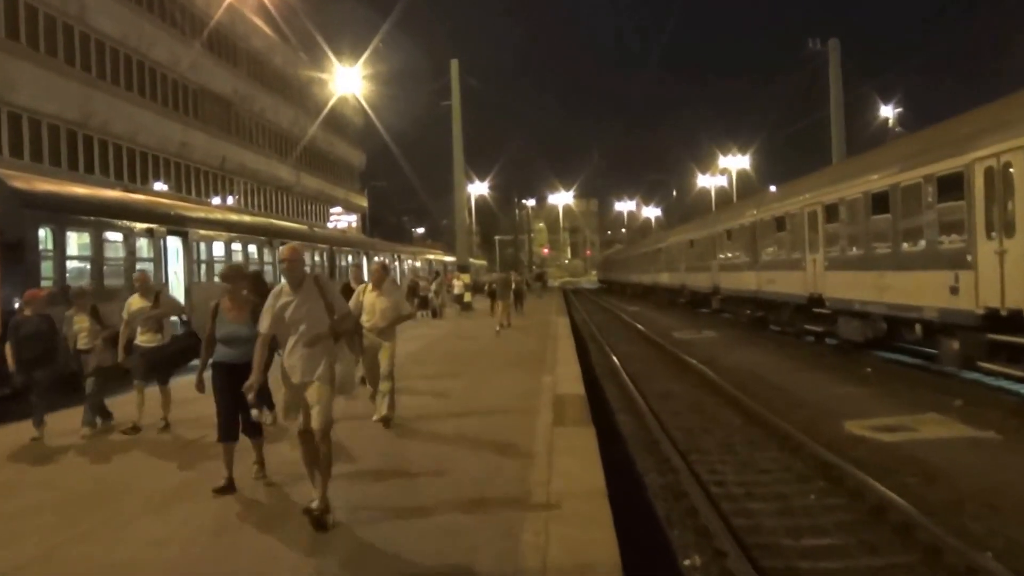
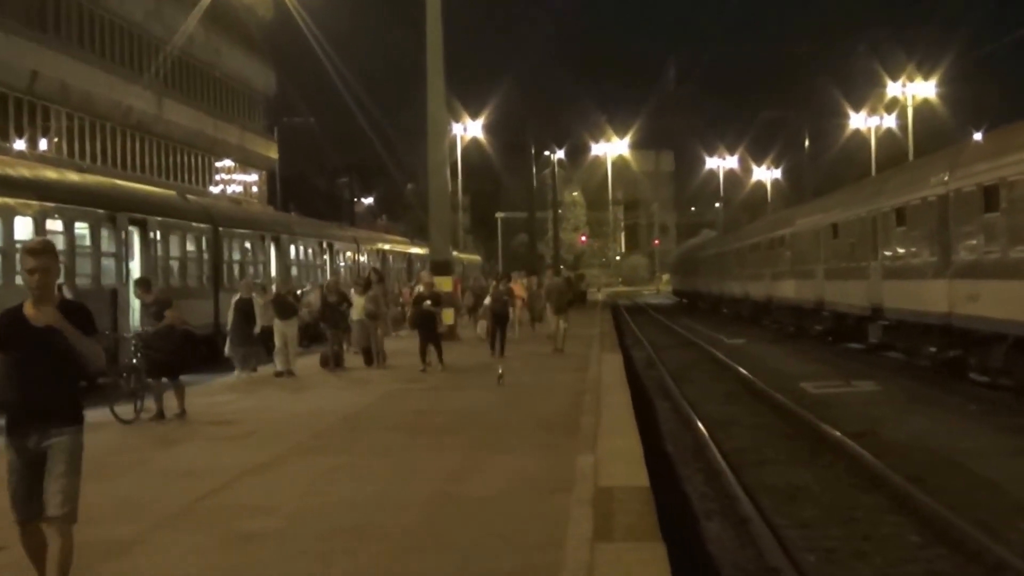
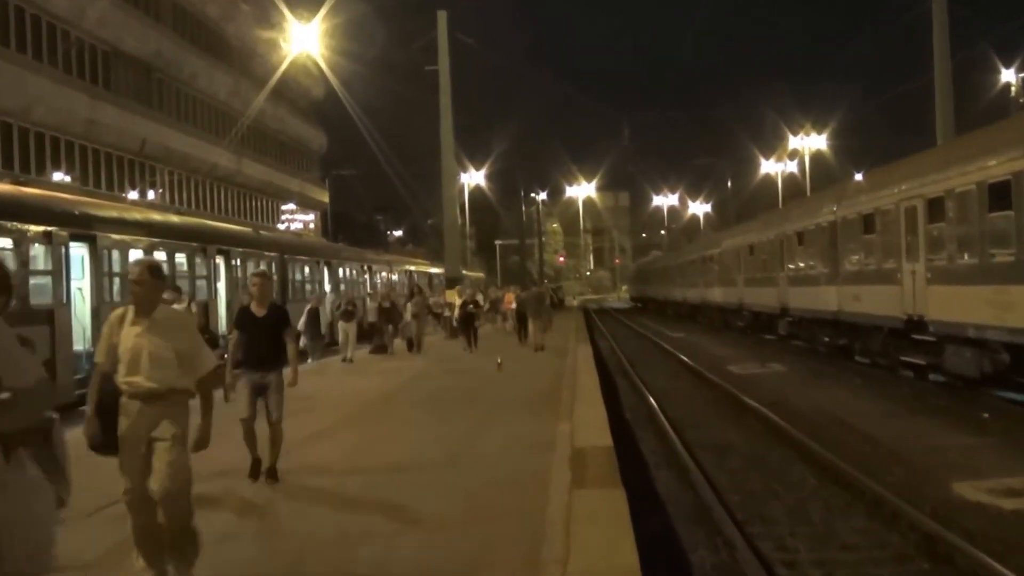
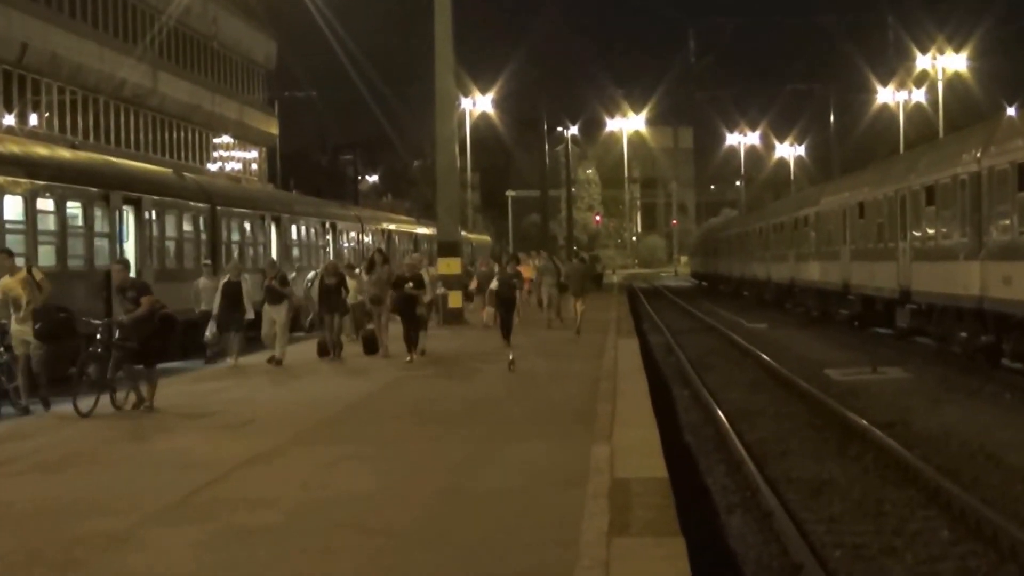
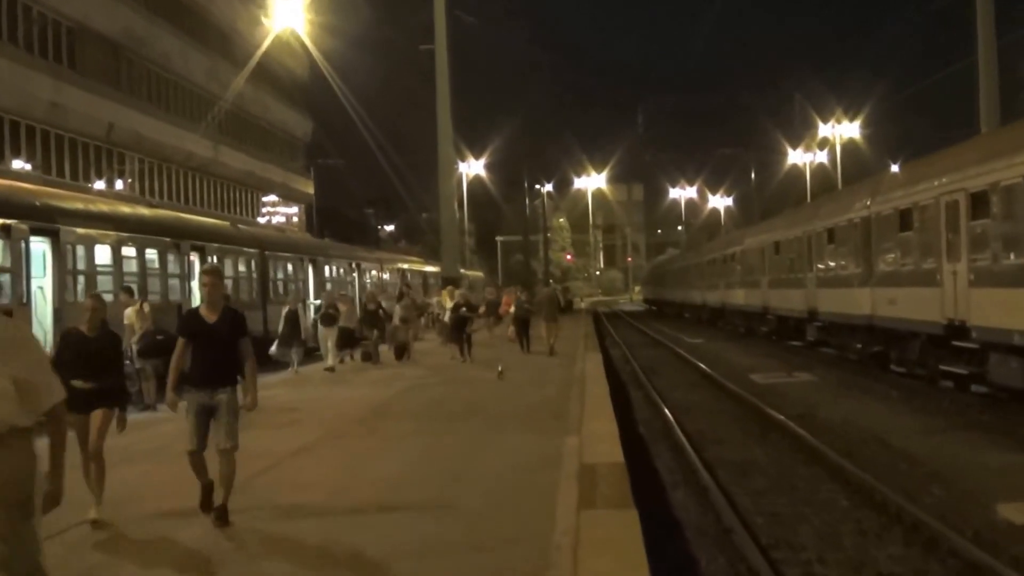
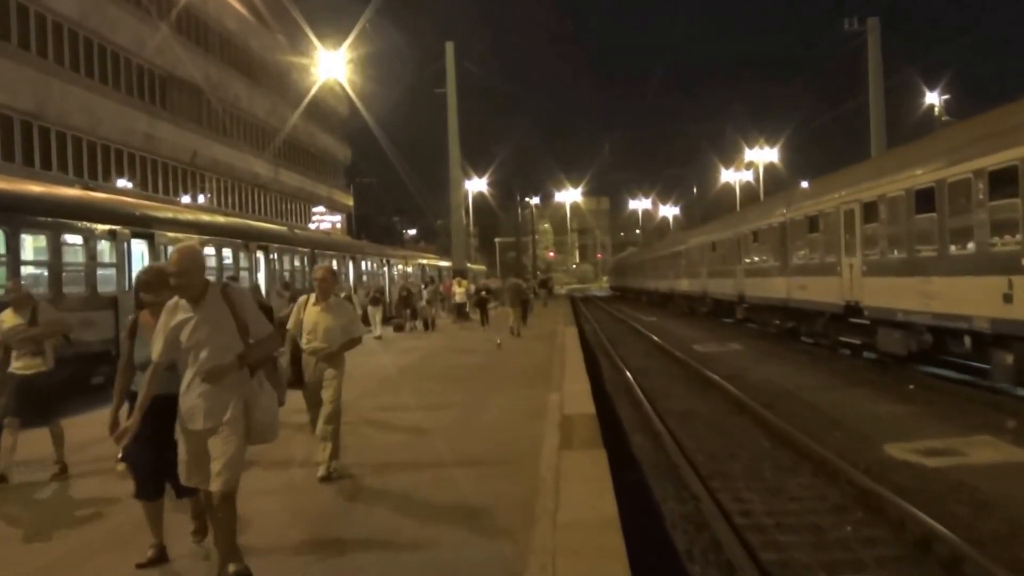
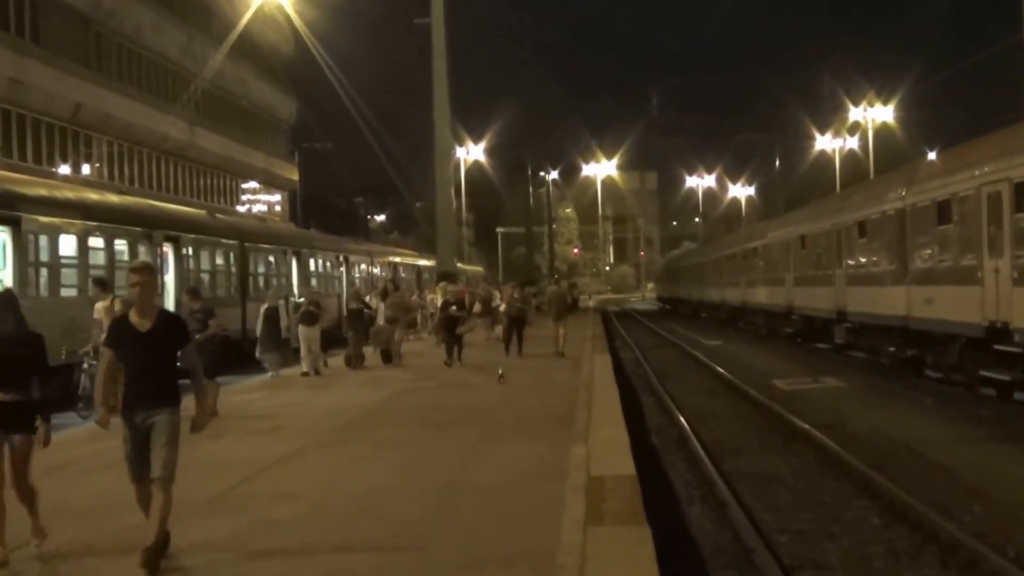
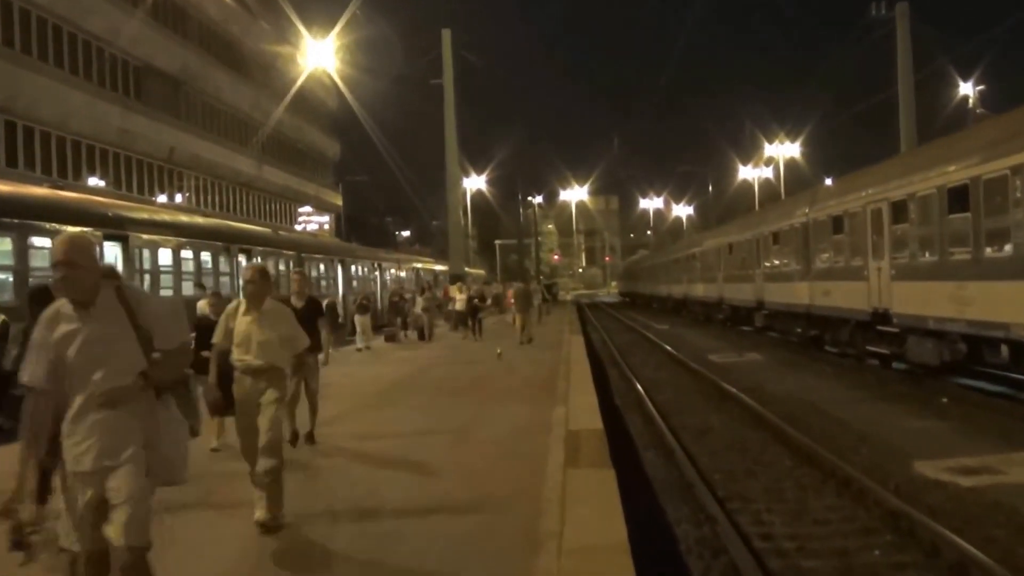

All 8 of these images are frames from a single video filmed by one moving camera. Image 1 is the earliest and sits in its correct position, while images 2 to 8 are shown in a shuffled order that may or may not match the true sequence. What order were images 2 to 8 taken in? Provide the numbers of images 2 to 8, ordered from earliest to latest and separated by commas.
6, 8, 3, 5, 7, 2, 4
